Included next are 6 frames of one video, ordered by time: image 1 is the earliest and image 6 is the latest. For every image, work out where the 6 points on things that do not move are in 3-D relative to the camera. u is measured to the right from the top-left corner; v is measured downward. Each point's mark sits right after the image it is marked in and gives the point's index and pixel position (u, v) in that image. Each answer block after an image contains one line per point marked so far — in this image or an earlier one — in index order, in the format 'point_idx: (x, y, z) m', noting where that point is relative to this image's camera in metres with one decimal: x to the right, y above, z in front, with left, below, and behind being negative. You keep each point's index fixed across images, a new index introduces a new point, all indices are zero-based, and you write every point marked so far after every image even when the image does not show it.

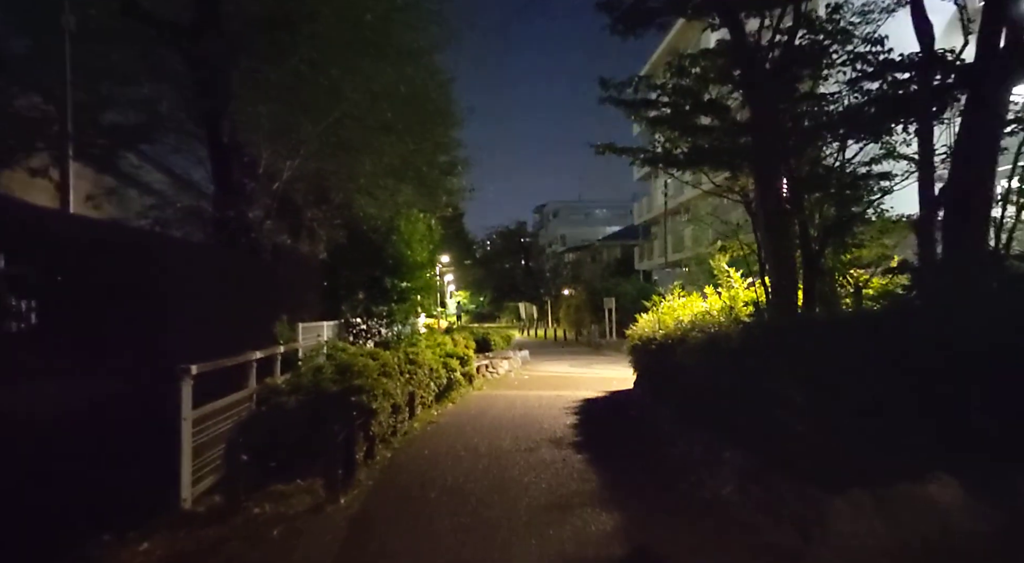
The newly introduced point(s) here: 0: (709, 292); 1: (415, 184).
0: (+3.6, -0.2, +12.9) m
1: (-2.0, +2.0, +14.5) m
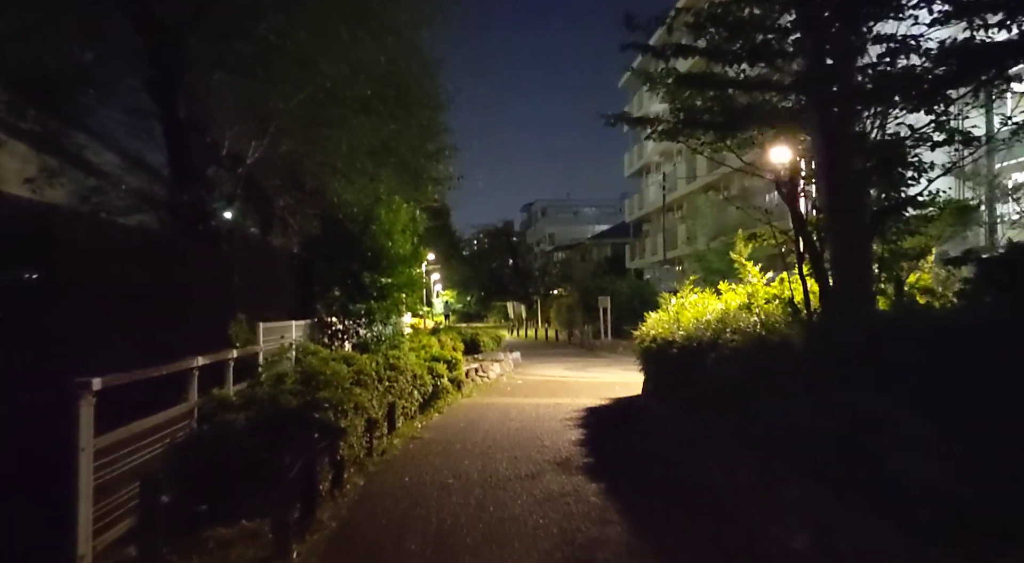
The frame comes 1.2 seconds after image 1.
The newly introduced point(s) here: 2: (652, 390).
0: (+3.5, -0.1, +11.7) m
1: (-2.1, +2.1, +13.1) m
2: (+2.0, -1.6, +10.3) m
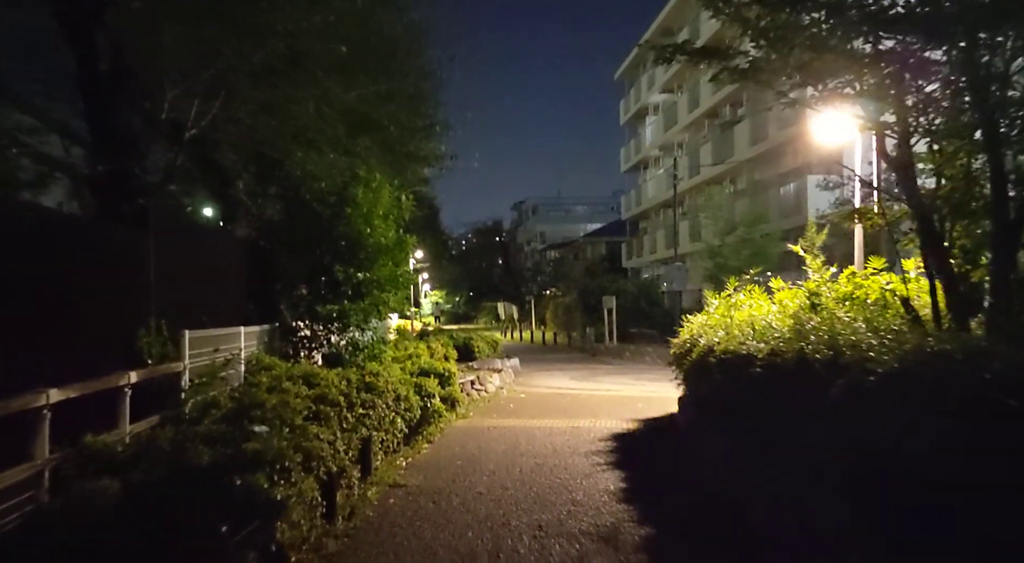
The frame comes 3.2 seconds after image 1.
0: (+3.6, -0.1, +9.6) m
1: (-2.0, +2.1, +10.9) m
2: (+2.1, -1.5, +8.2) m
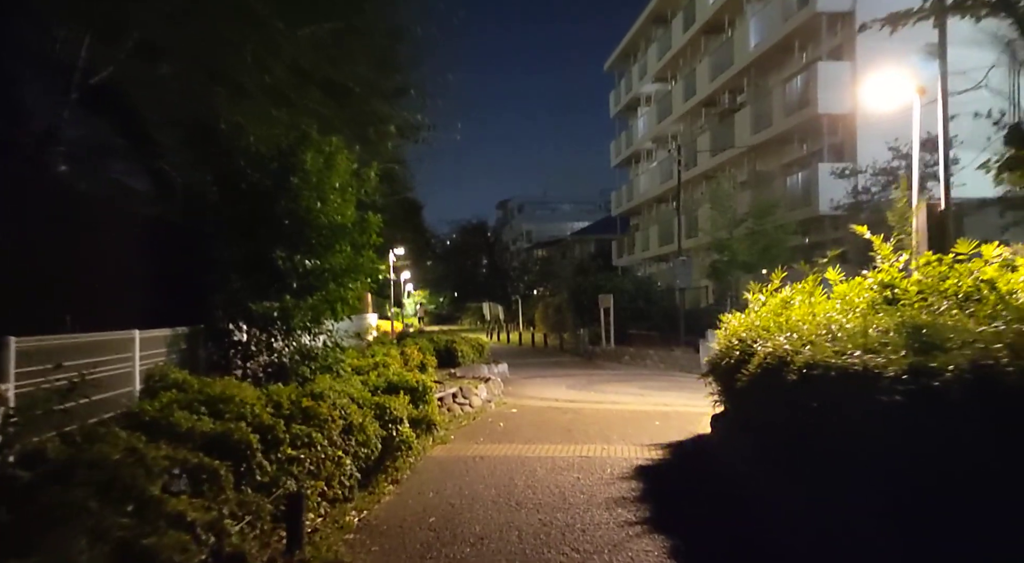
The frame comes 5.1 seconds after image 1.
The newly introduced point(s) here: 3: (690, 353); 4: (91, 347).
0: (+3.5, 0.0, +7.6) m
1: (-2.2, +2.2, +8.9) m
2: (+2.1, -1.4, +6.2) m
3: (+4.9, -2.0, +19.3) m
4: (-3.0, -0.4, +5.0) m
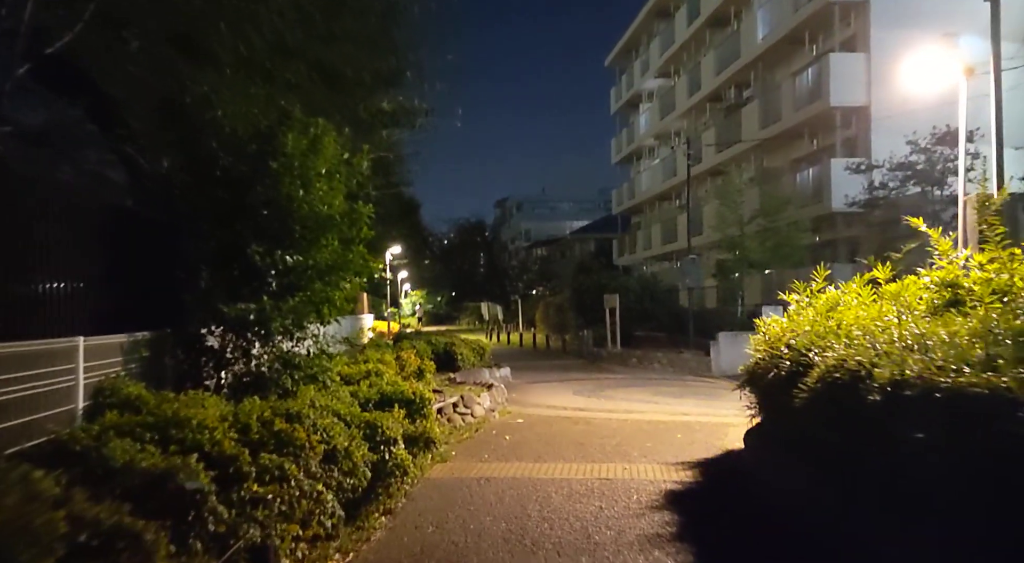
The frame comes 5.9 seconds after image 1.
0: (+3.6, 0.0, +6.8) m
1: (-2.1, +2.2, +8.0) m
2: (+2.2, -1.4, +5.4) m
3: (+4.9, -1.9, +18.4) m
4: (-2.9, -0.4, +4.1) m
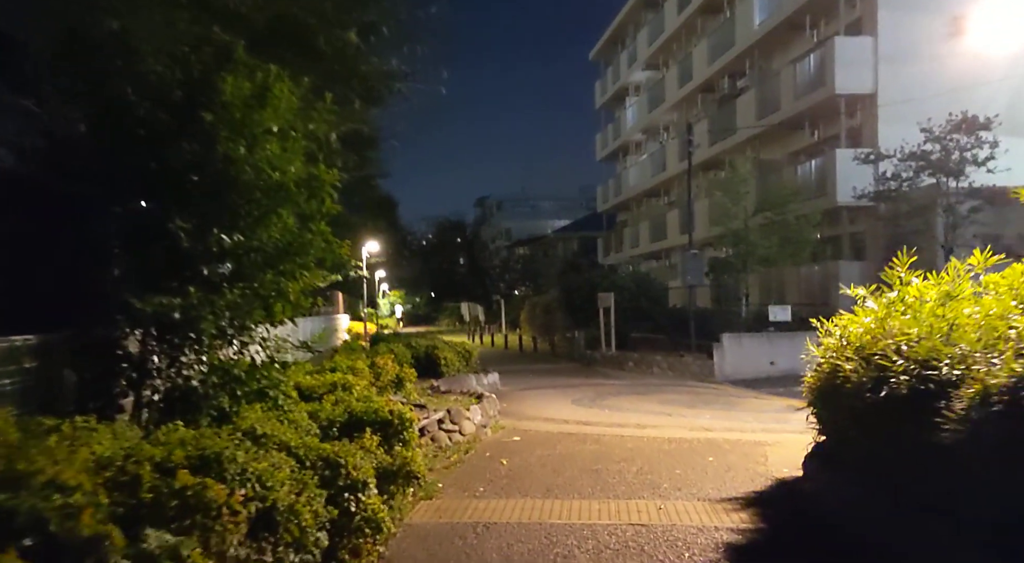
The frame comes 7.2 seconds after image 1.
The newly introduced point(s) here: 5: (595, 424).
0: (+3.6, +0.1, +5.4) m
1: (-2.1, +2.3, +6.5) m
2: (+2.2, -1.3, +4.0) m
3: (+4.6, -1.9, +17.1) m
4: (-2.8, -0.3, +2.6) m
5: (+1.1, -1.9, +9.4) m
